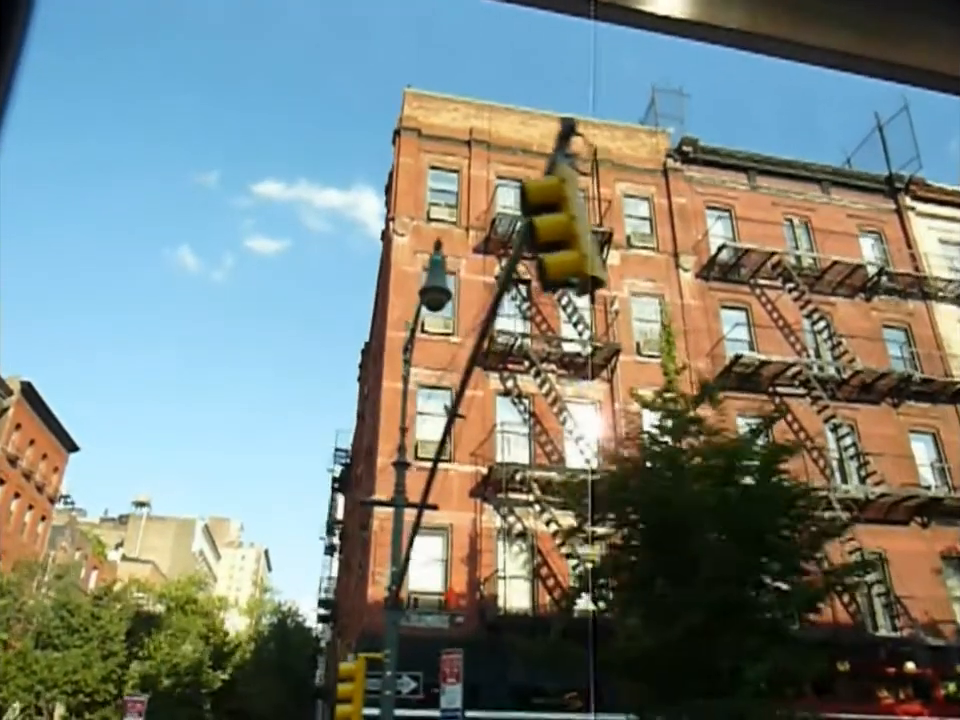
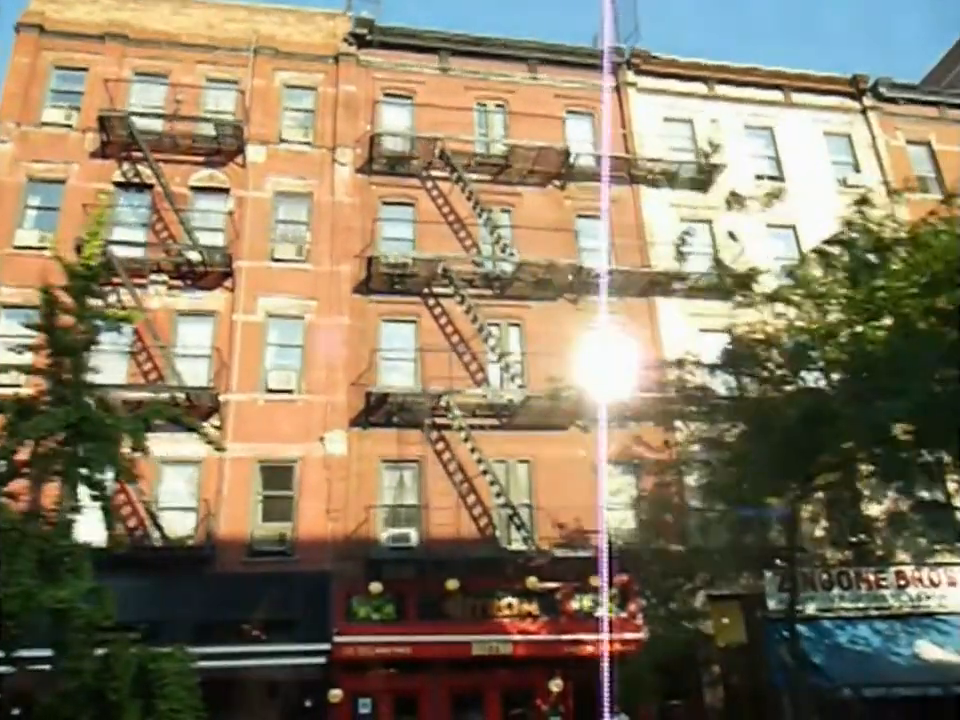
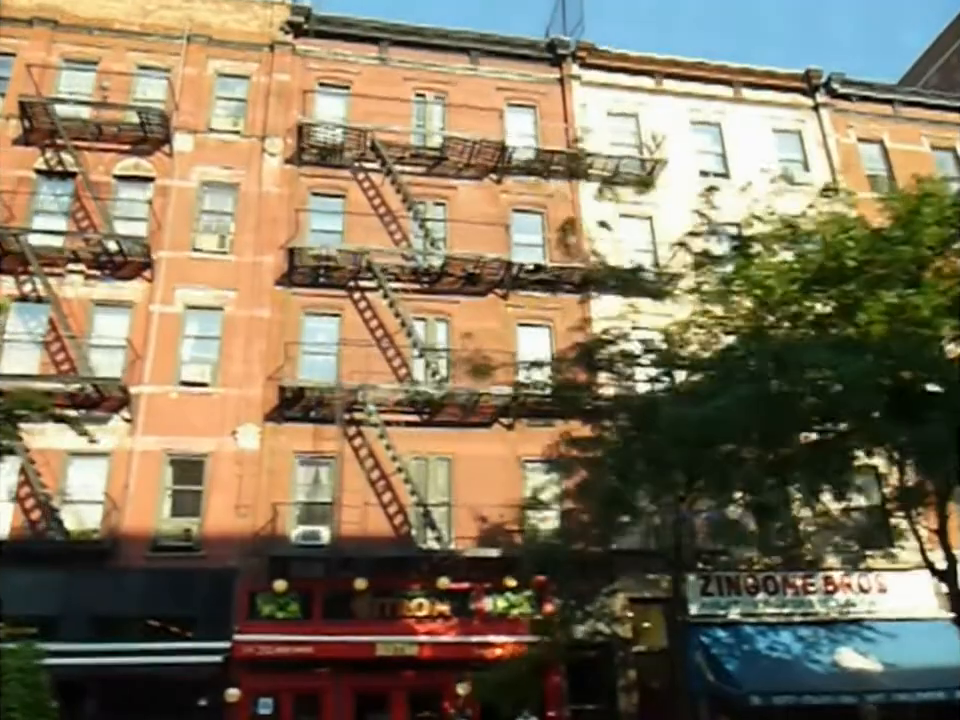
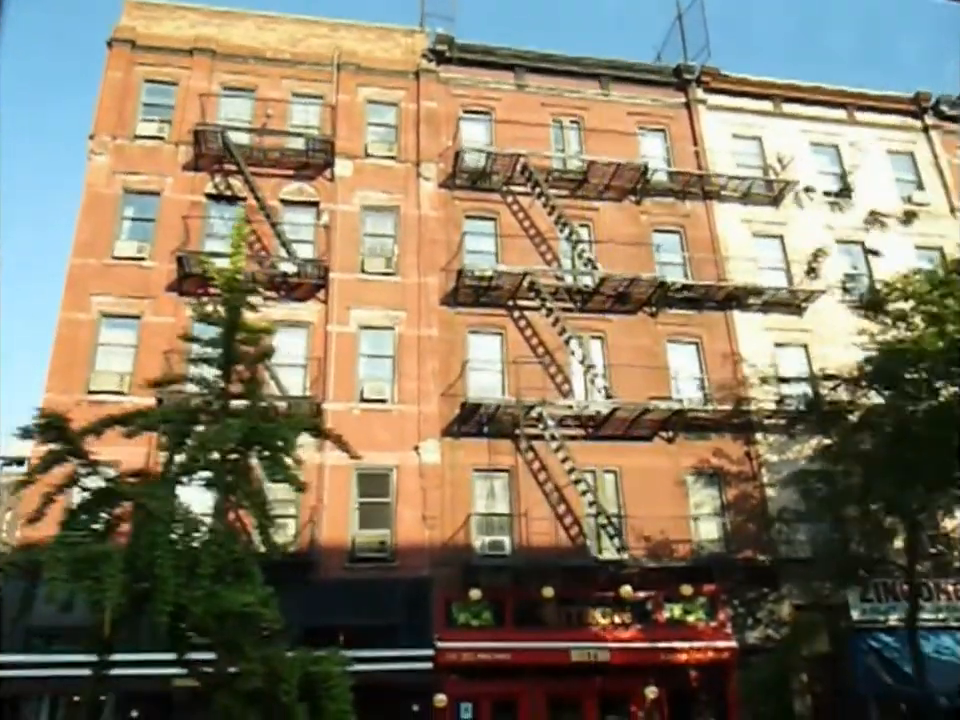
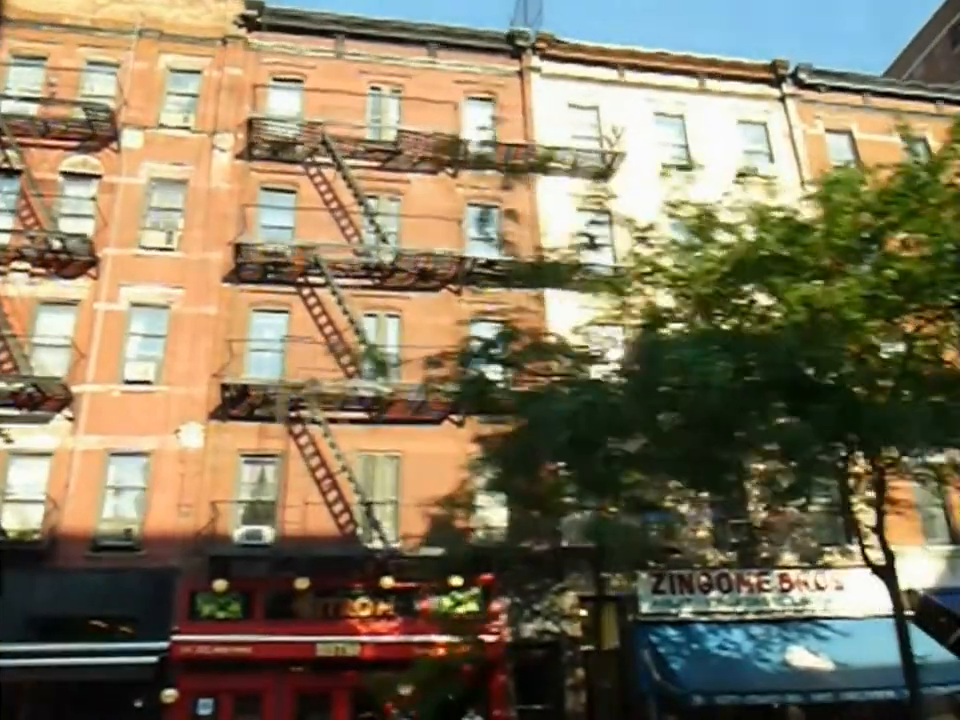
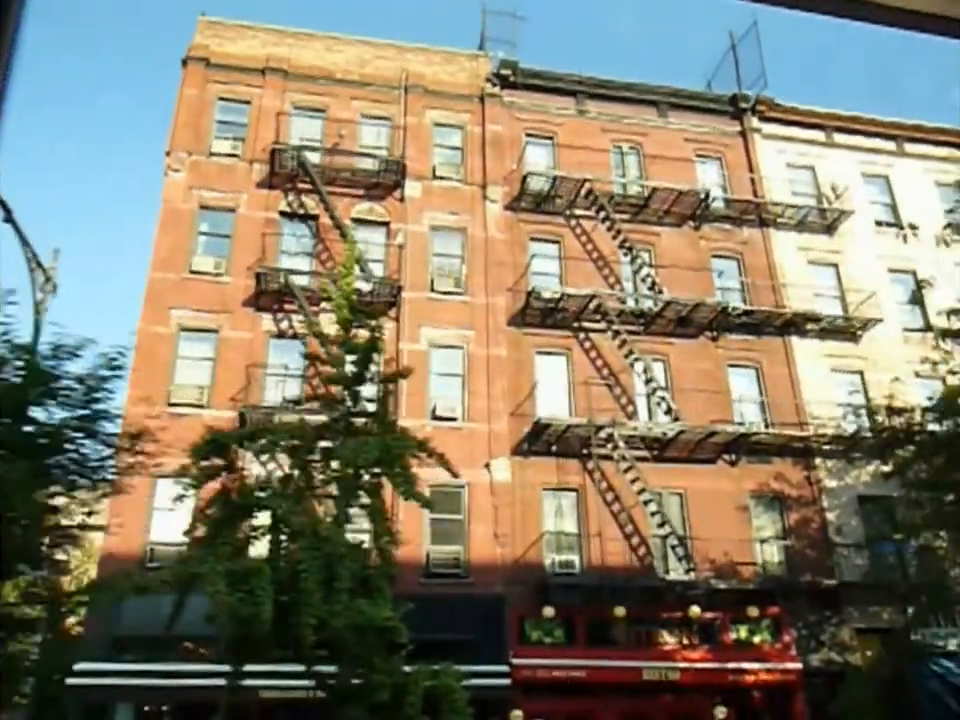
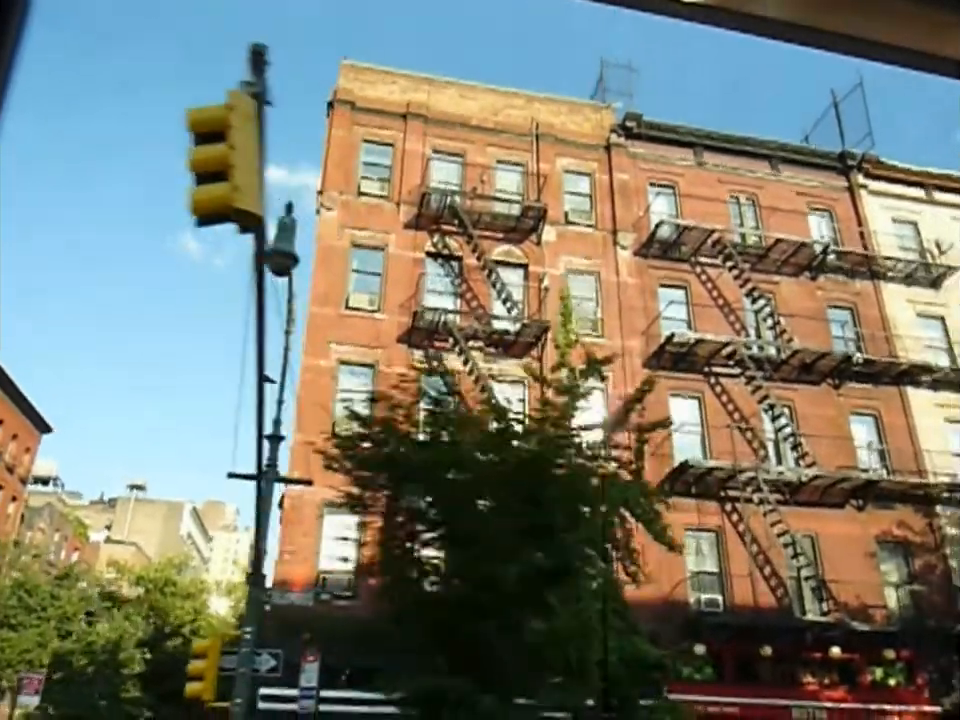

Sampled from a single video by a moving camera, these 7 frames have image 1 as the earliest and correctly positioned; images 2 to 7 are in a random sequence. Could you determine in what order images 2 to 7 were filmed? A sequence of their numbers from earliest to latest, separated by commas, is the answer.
7, 6, 4, 2, 3, 5
